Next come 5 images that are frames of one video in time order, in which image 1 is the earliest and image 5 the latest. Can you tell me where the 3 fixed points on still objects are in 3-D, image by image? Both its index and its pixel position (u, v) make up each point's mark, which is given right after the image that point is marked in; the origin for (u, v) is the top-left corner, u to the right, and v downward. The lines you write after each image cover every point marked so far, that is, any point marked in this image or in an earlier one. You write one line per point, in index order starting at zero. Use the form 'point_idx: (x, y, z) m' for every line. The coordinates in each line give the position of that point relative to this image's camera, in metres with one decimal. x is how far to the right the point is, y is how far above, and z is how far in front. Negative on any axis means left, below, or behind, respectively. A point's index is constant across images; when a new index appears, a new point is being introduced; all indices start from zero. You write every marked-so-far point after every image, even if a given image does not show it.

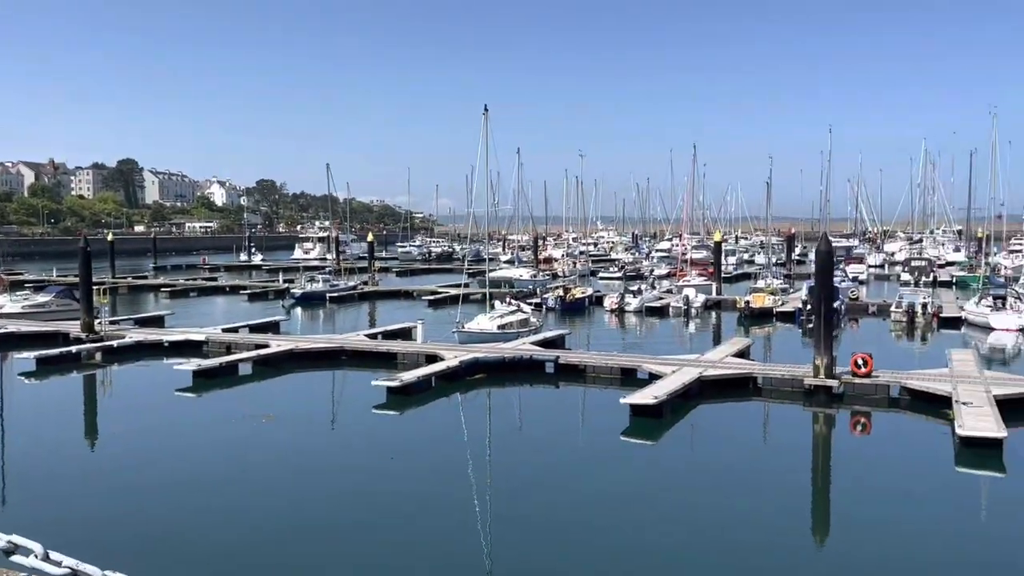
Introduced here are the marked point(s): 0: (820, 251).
0: (+7.2, +0.8, +18.4) m
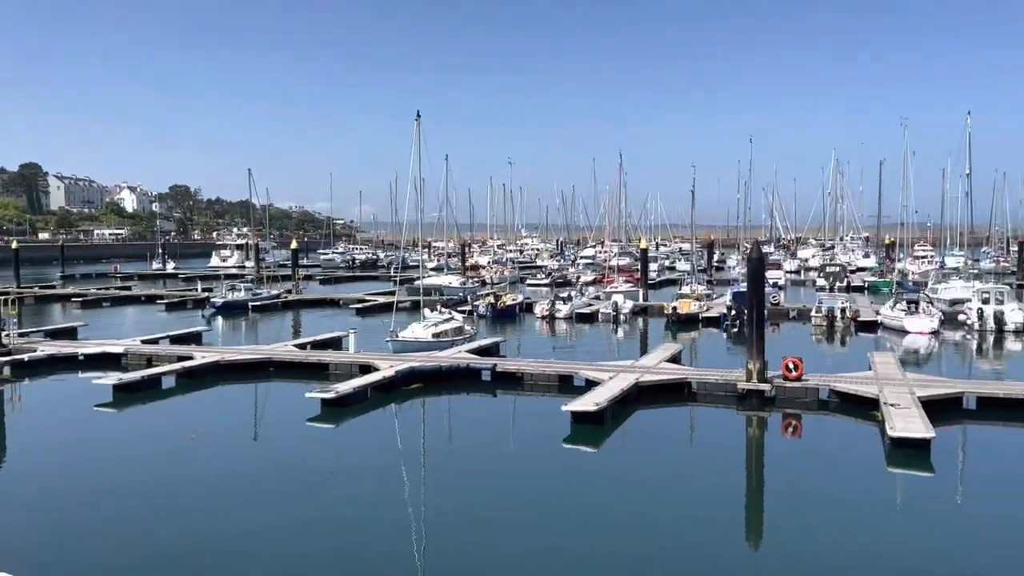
0: (+5.7, +0.7, +18.8) m
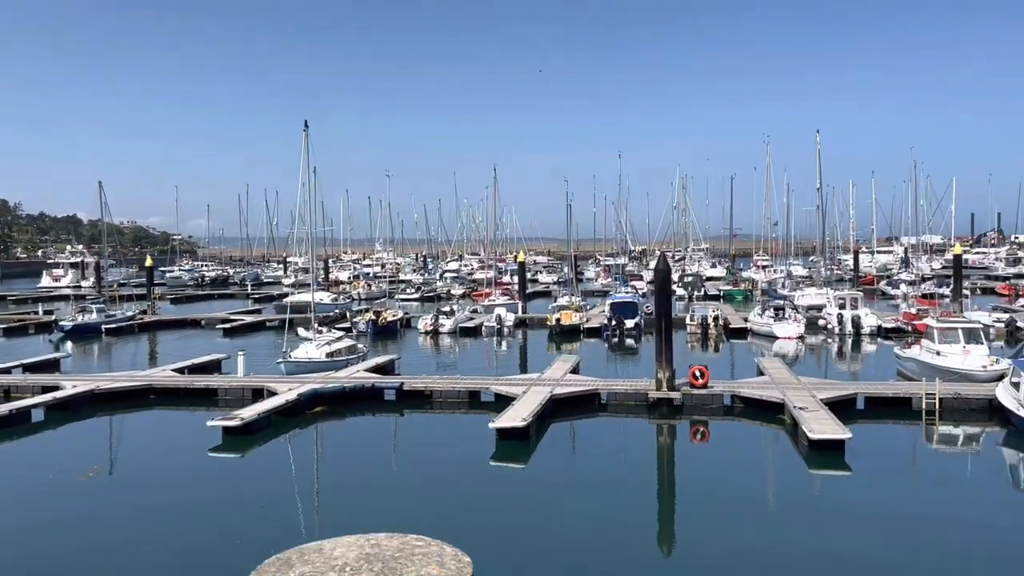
0: (+3.6, +0.4, +19.3) m
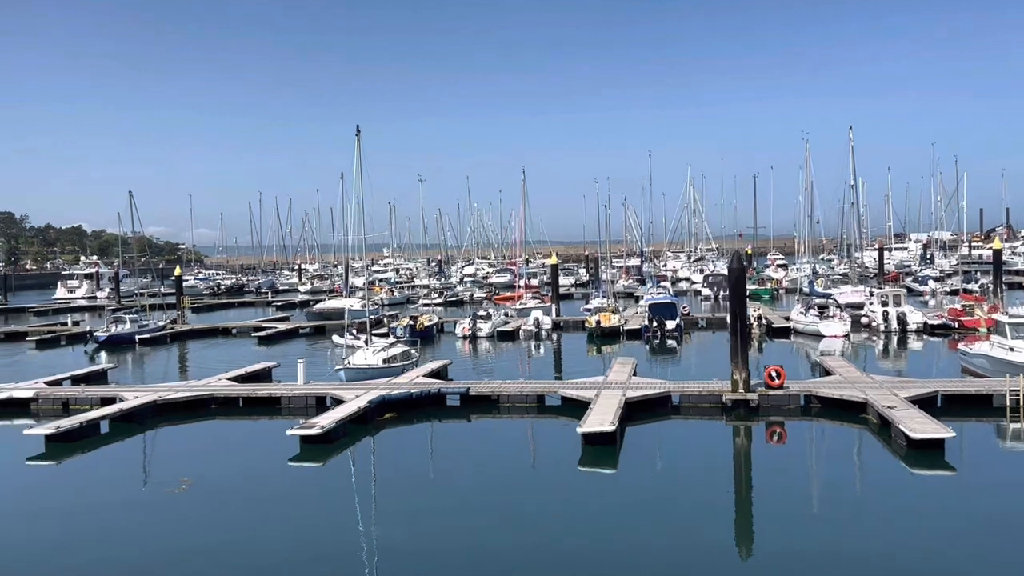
0: (+5.3, +0.4, +19.1) m
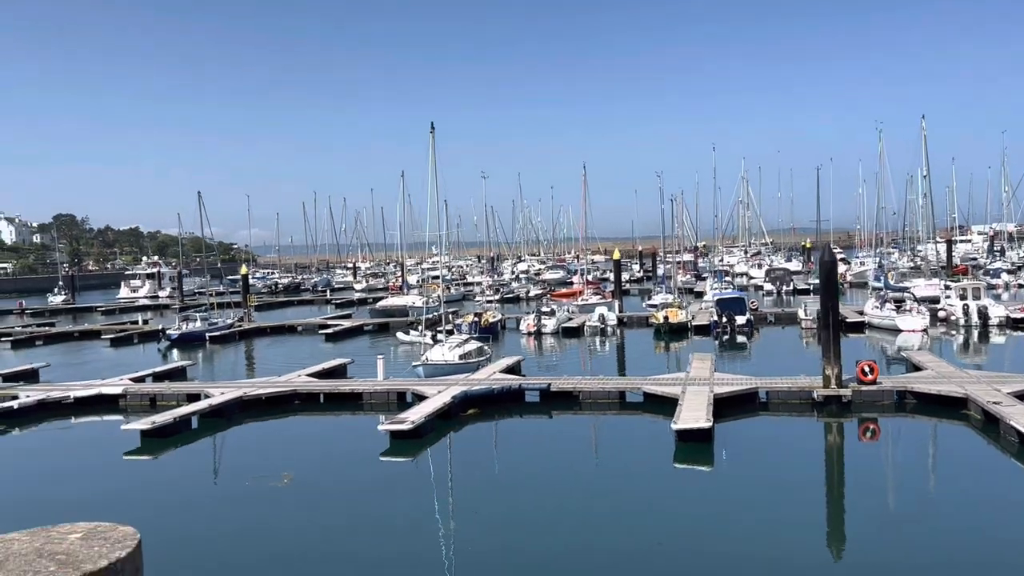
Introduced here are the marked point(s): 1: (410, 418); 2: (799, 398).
0: (+7.3, +0.6, +18.6) m
1: (-2.7, -3.1, +18.8) m
2: (+6.9, -2.7, +19.3) m
